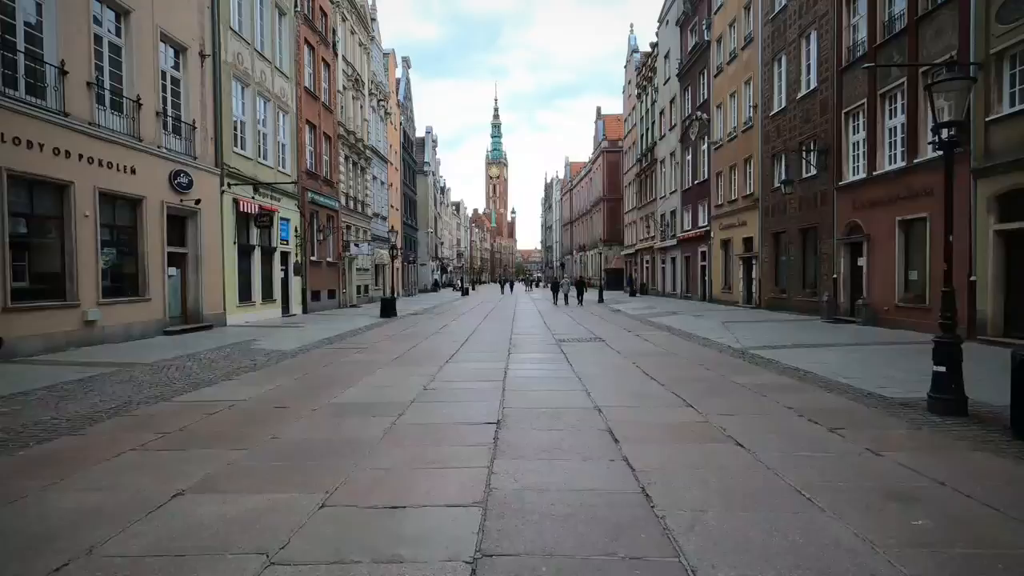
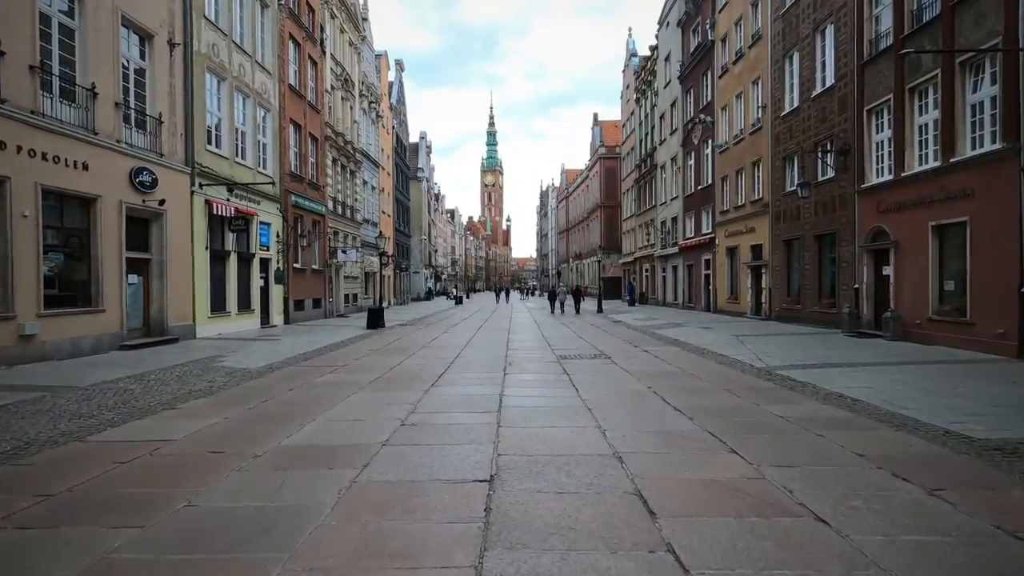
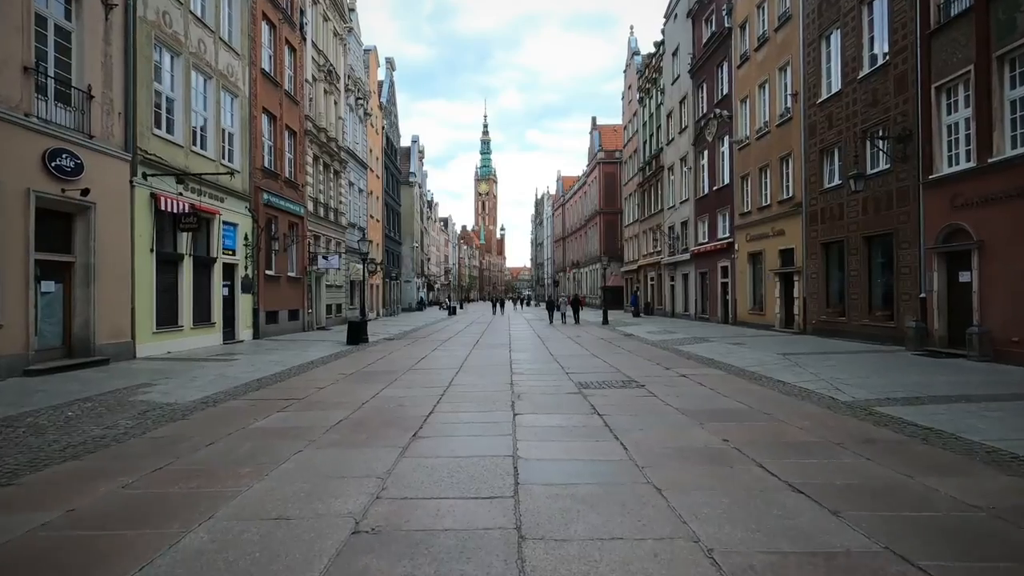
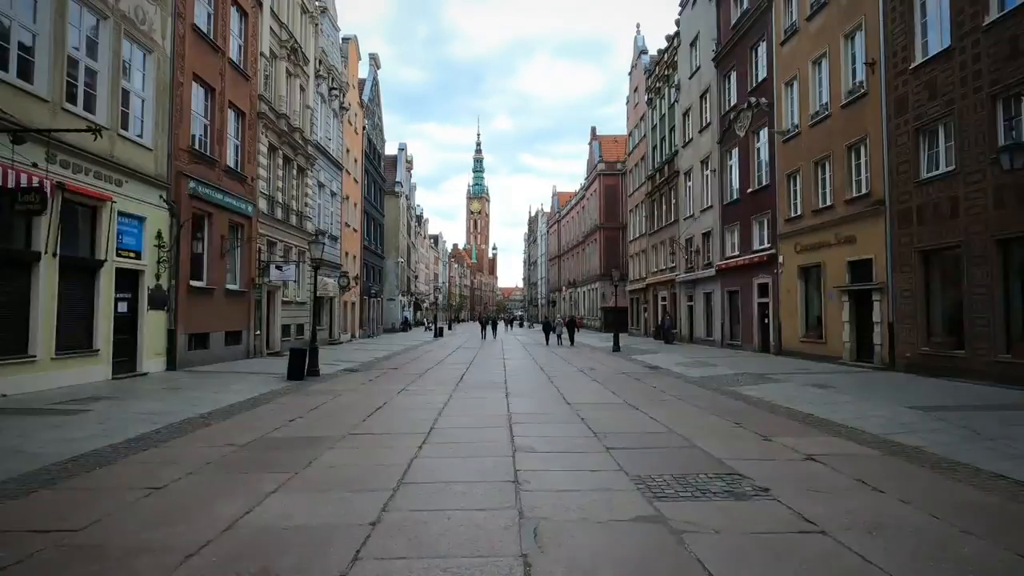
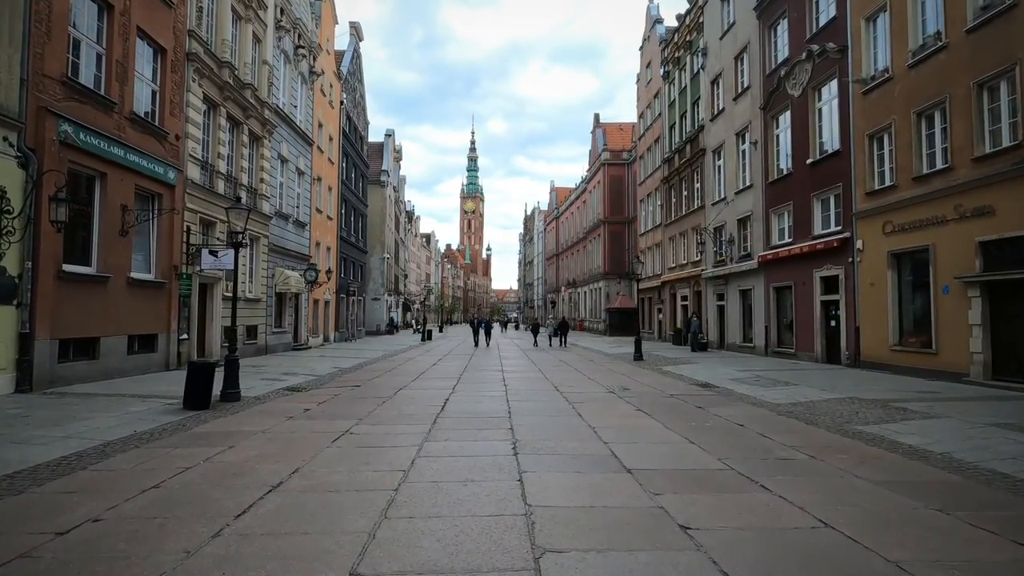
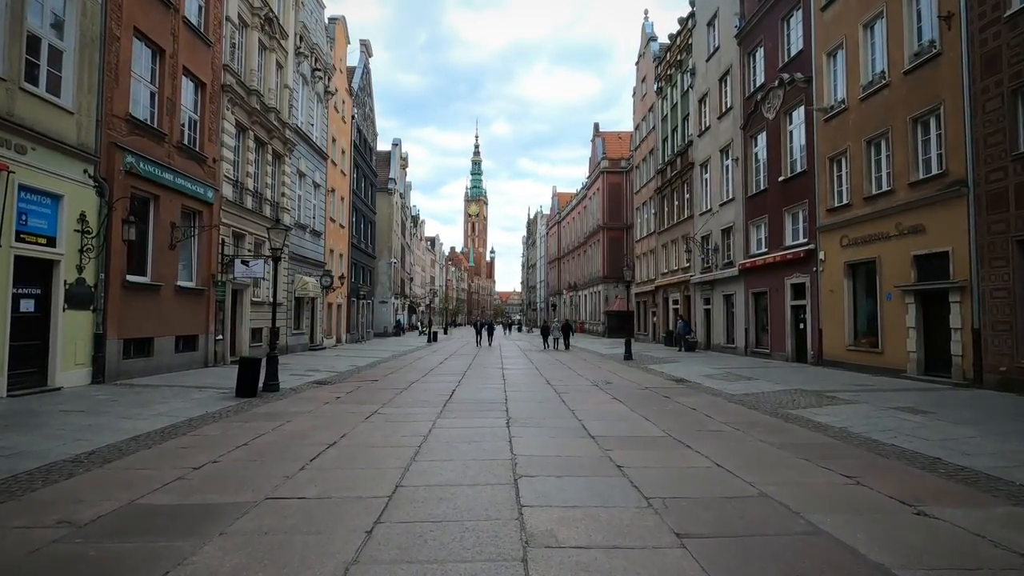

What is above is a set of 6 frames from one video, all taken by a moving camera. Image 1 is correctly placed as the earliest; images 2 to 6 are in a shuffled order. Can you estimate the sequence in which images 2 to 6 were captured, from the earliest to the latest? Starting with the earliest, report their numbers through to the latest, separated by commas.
2, 3, 4, 6, 5
